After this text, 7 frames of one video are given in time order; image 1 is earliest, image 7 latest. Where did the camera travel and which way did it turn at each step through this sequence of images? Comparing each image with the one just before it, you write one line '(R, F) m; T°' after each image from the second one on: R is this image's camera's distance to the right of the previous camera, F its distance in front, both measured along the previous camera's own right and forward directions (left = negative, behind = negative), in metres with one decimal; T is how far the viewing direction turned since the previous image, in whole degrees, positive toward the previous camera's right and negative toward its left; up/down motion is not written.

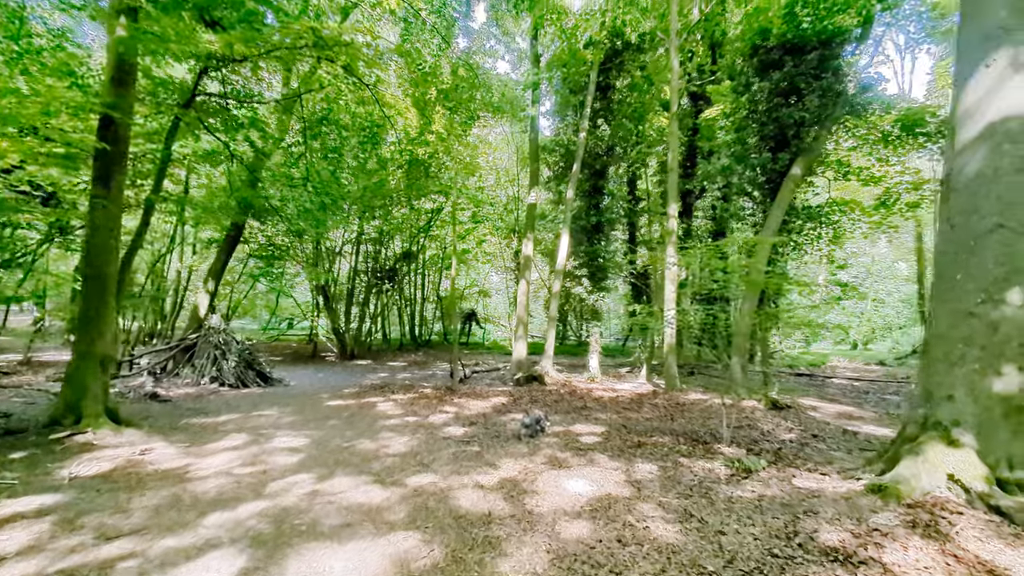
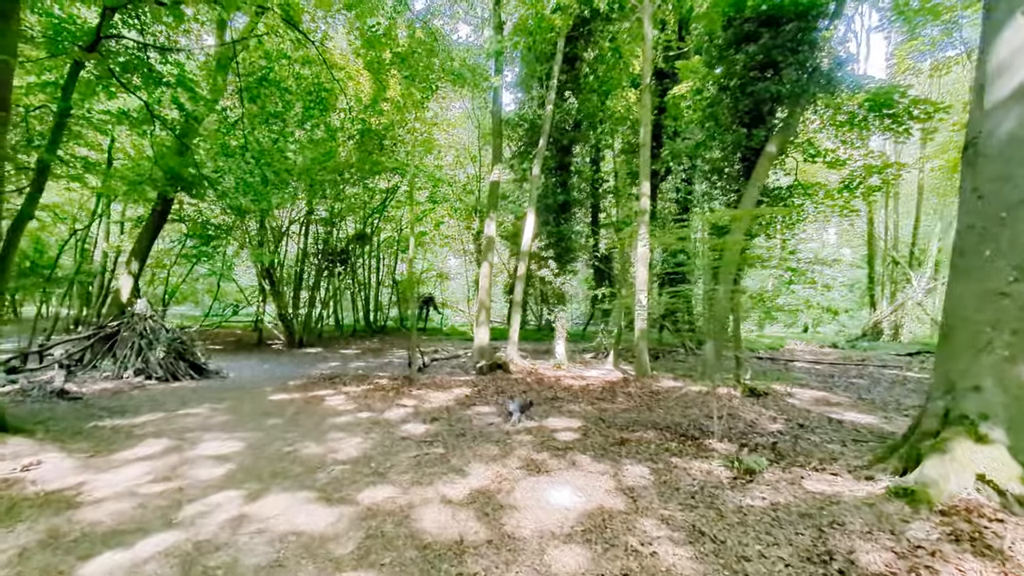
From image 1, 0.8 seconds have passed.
(-0.1, +0.7) m; +5°
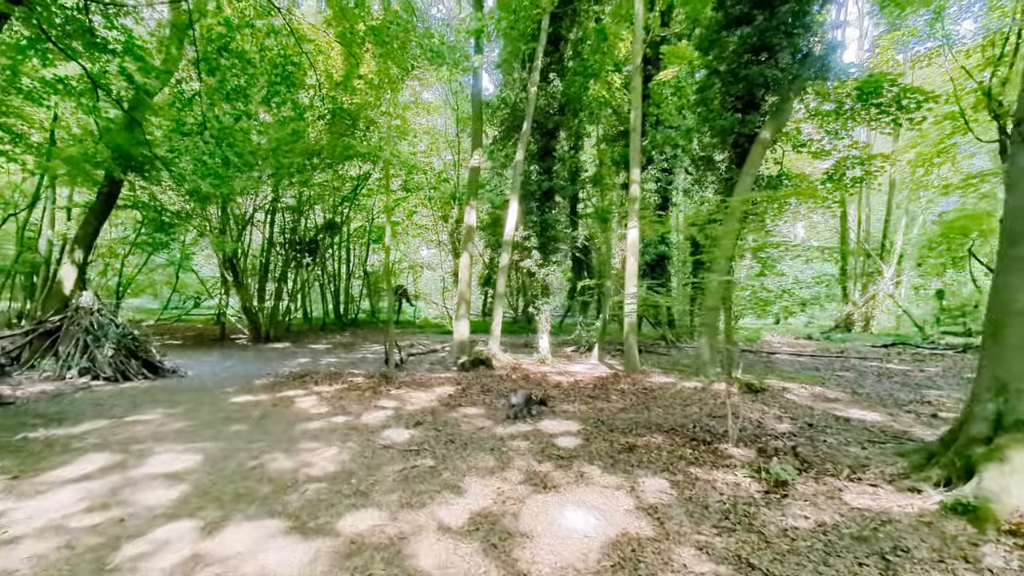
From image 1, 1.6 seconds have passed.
(-0.2, +0.5) m; +3°
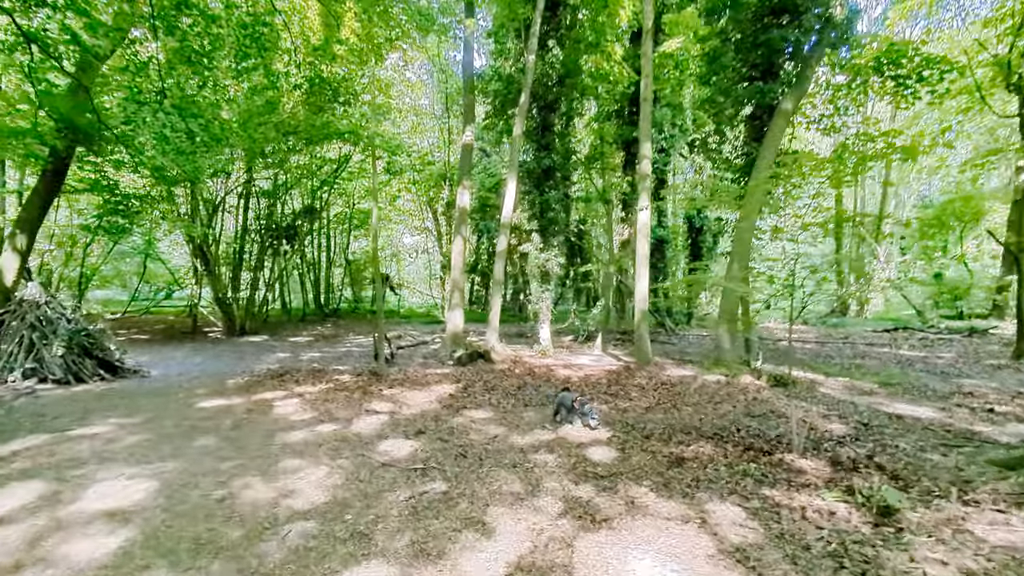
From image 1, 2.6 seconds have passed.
(-0.3, +0.8) m; +2°
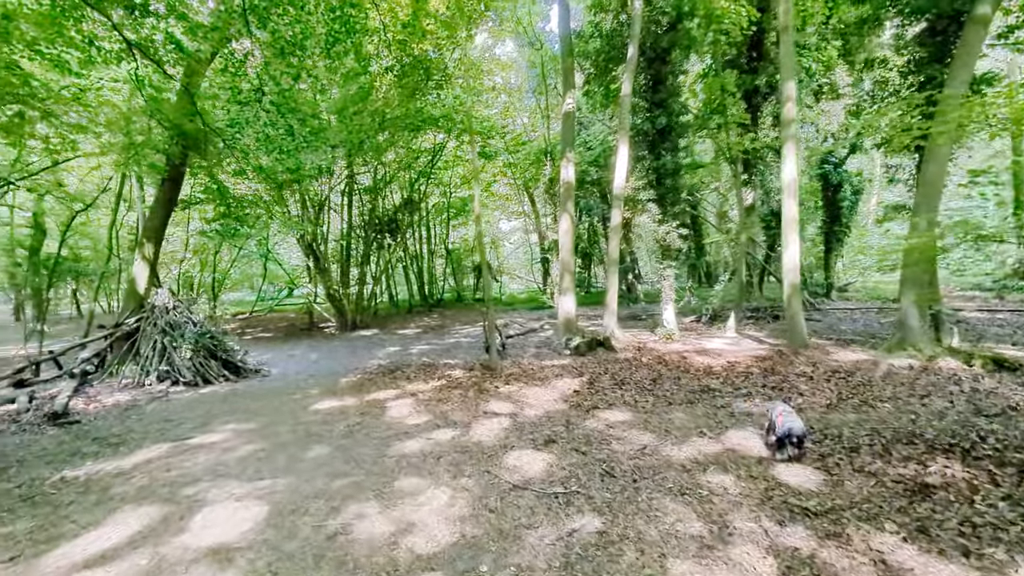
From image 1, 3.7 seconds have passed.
(-0.3, +0.8) m; -10°
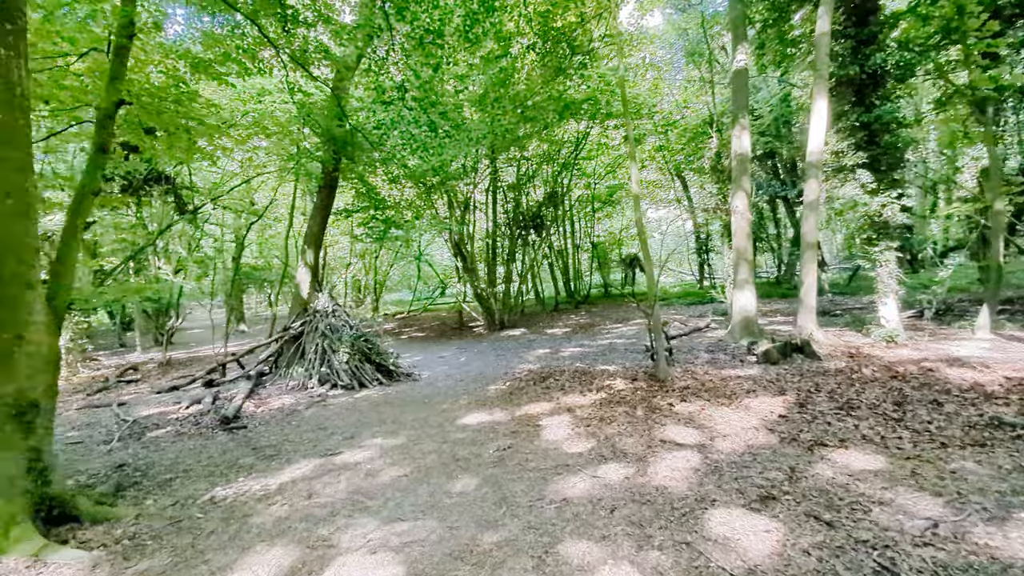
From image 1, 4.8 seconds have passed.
(-0.2, +0.8) m; -15°
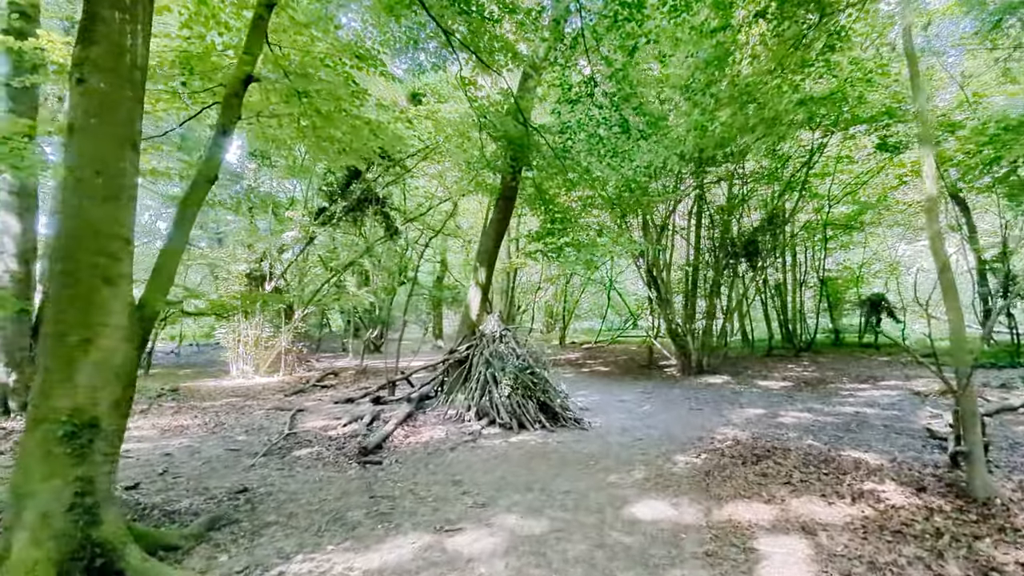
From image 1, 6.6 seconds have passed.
(0.0, +1.4) m; -21°
